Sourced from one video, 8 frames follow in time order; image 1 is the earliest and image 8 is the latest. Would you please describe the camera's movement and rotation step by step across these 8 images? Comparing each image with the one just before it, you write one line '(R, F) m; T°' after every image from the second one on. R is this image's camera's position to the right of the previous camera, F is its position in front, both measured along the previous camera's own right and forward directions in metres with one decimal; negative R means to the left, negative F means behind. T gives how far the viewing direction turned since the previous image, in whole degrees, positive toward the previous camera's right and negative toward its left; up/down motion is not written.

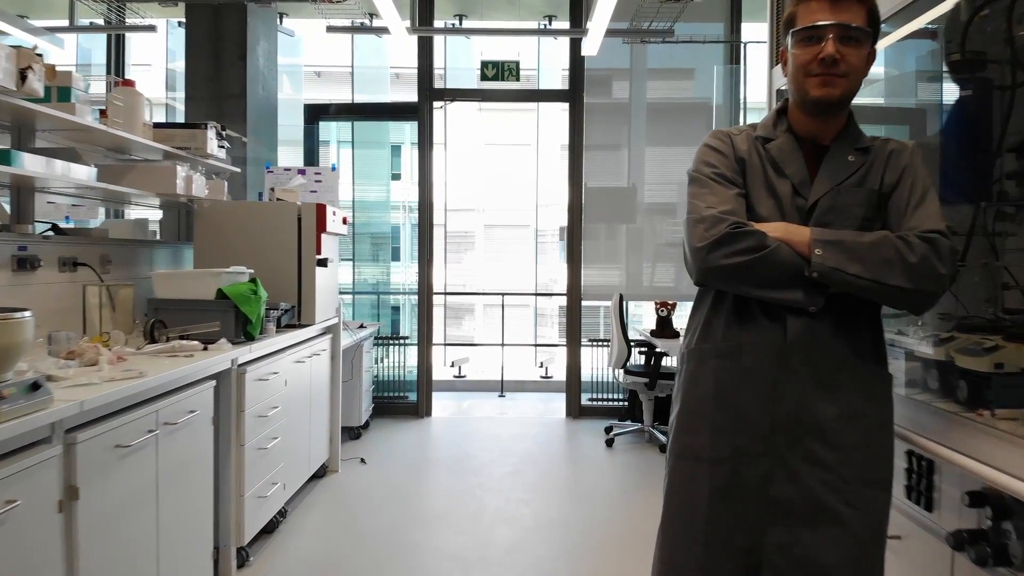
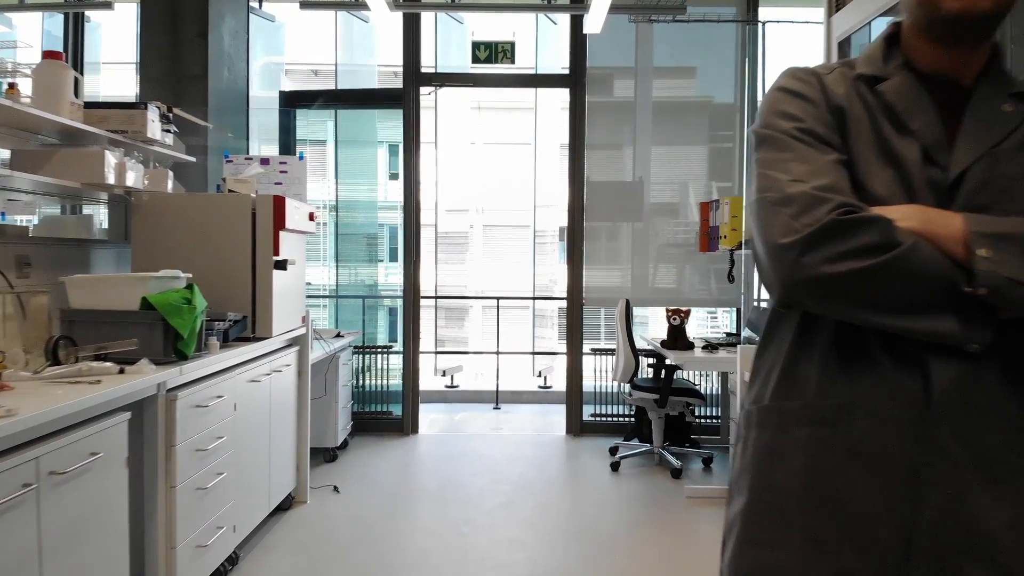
(+0.1, +0.4) m; 0°
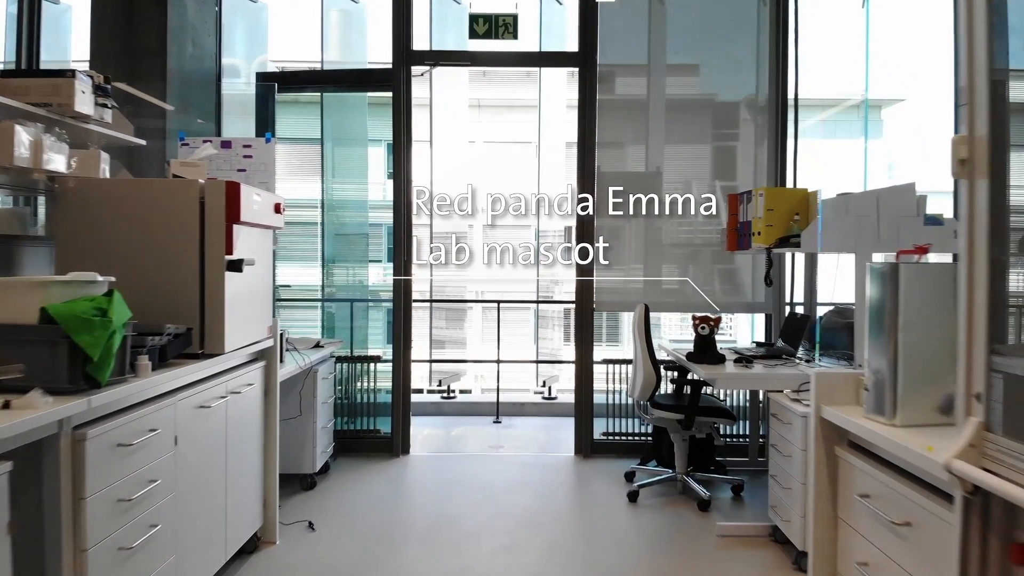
(0.0, +0.4) m; 0°
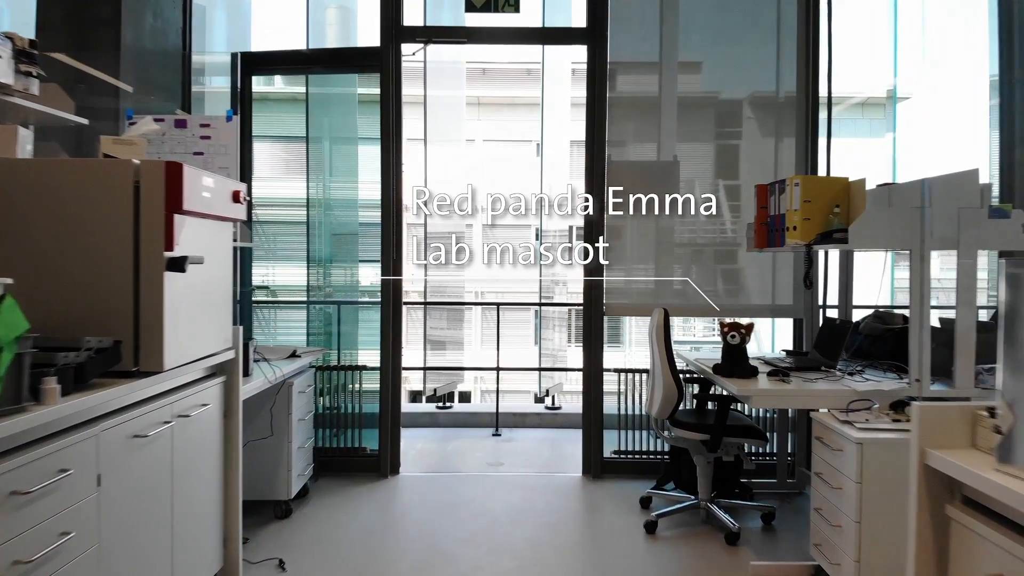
(0.0, +0.4) m; 0°
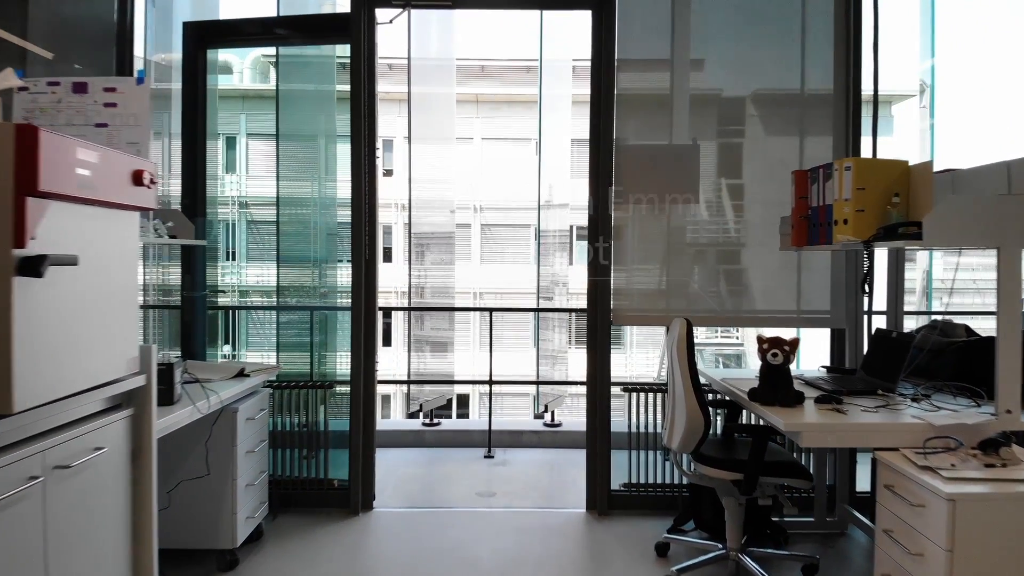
(+0.1, +0.5) m; 0°
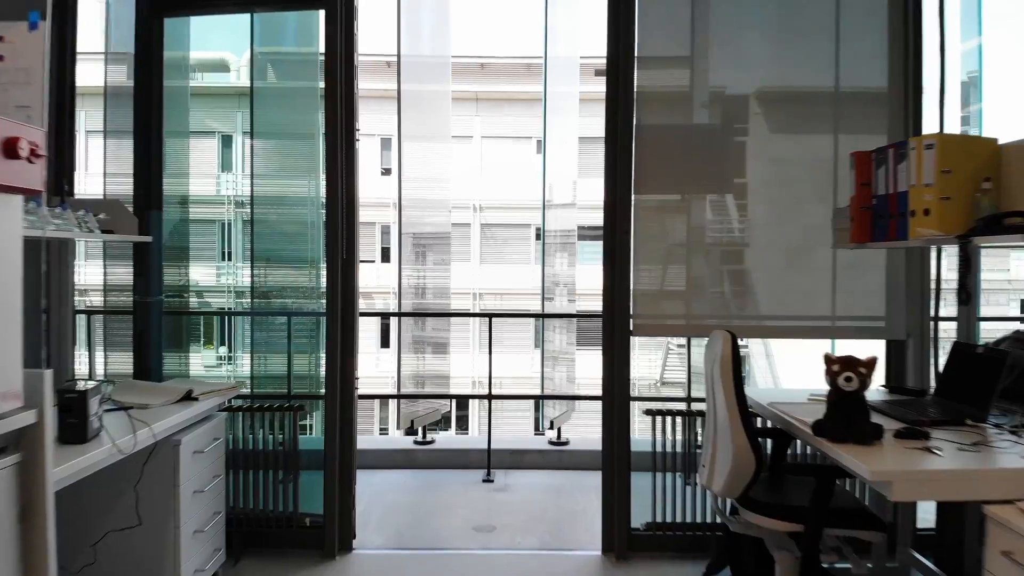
(0.0, +0.4) m; 0°
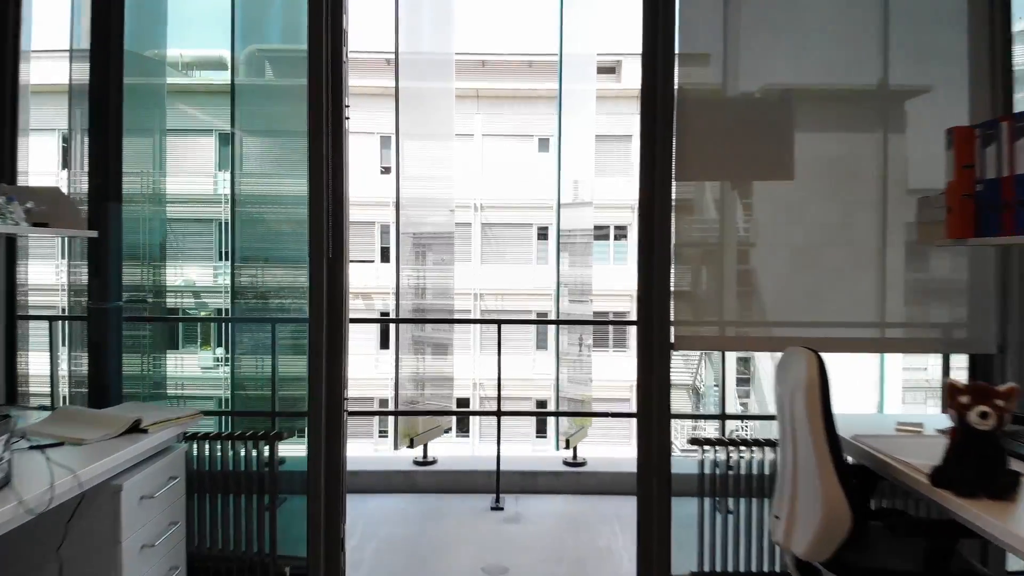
(-0.2, +0.4) m; 0°
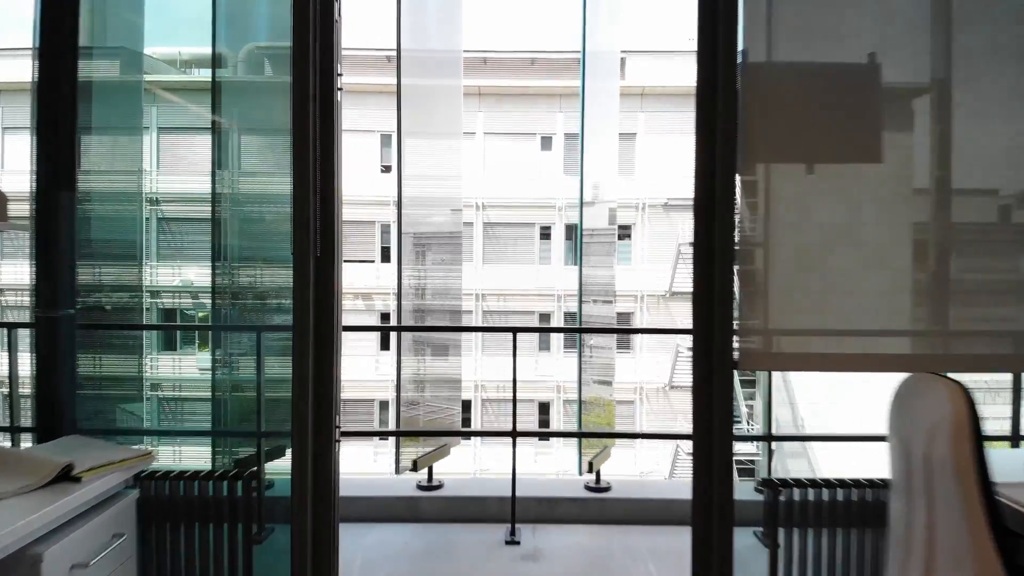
(-0.2, +0.3) m; 0°
